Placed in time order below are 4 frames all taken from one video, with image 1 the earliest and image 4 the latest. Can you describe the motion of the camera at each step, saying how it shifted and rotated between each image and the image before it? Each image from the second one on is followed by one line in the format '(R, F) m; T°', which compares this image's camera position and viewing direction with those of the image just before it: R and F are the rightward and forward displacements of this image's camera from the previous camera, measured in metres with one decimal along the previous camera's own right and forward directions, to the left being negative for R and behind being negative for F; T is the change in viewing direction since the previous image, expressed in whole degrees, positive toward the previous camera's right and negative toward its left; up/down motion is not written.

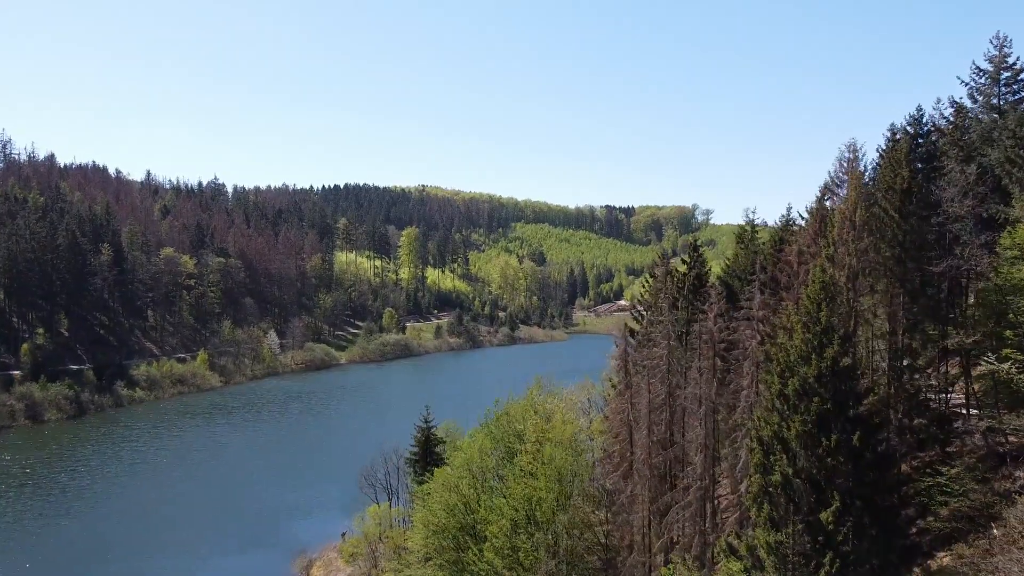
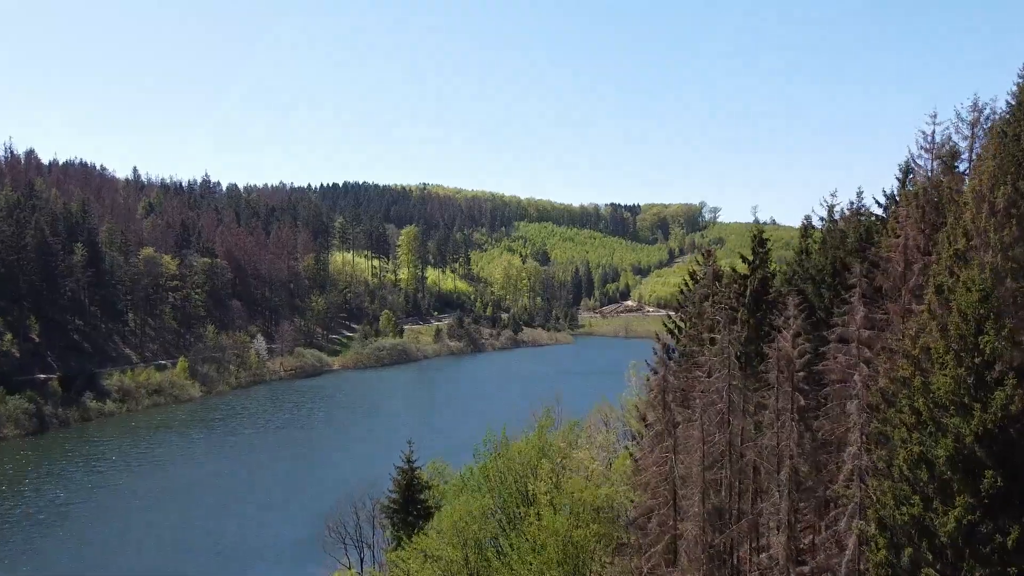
(+0.1, +5.1) m; 0°
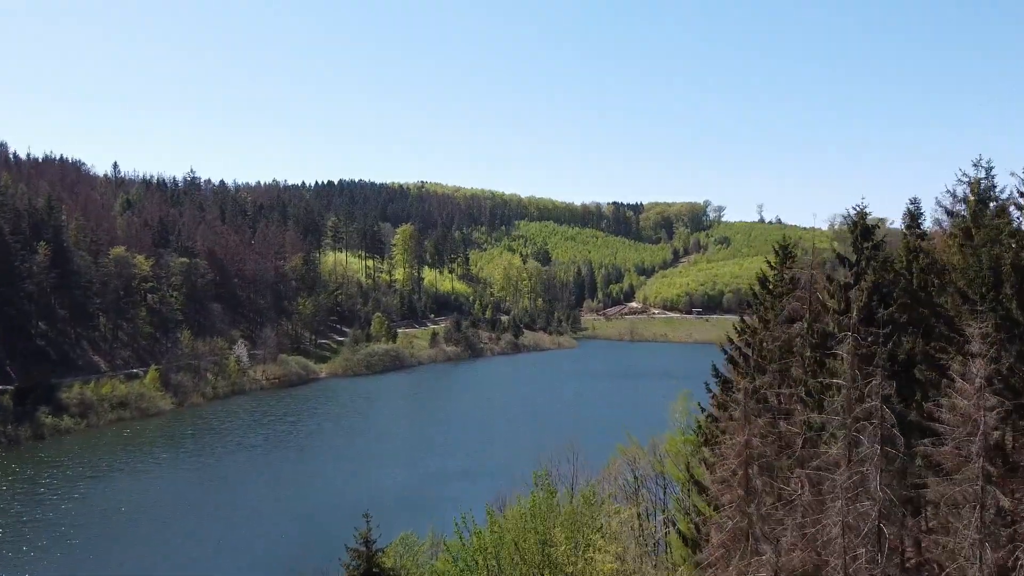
(0.0, +5.4) m; 0°
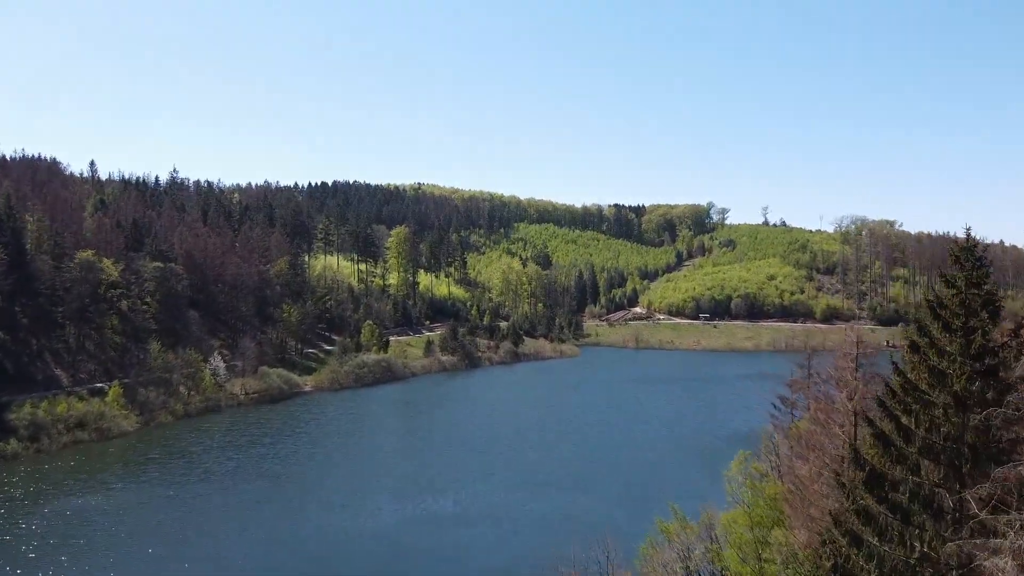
(-0.1, +5.4) m; 0°
